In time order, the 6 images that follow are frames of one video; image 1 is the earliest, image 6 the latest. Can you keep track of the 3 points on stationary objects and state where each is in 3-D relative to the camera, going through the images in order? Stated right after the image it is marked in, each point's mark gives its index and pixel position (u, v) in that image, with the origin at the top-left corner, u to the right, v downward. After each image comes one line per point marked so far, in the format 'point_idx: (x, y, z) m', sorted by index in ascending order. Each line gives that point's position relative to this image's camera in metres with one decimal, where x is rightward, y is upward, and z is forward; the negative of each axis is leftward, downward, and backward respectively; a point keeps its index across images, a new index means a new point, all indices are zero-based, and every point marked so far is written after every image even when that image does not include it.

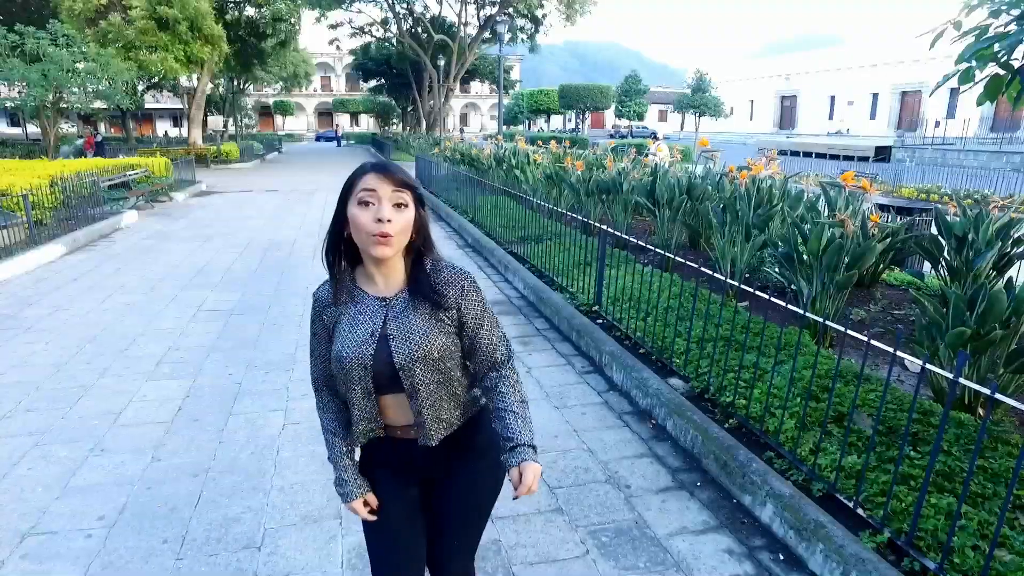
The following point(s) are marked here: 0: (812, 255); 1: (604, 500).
0: (+1.6, +0.2, +3.5) m
1: (+0.3, -0.8, +2.4) m
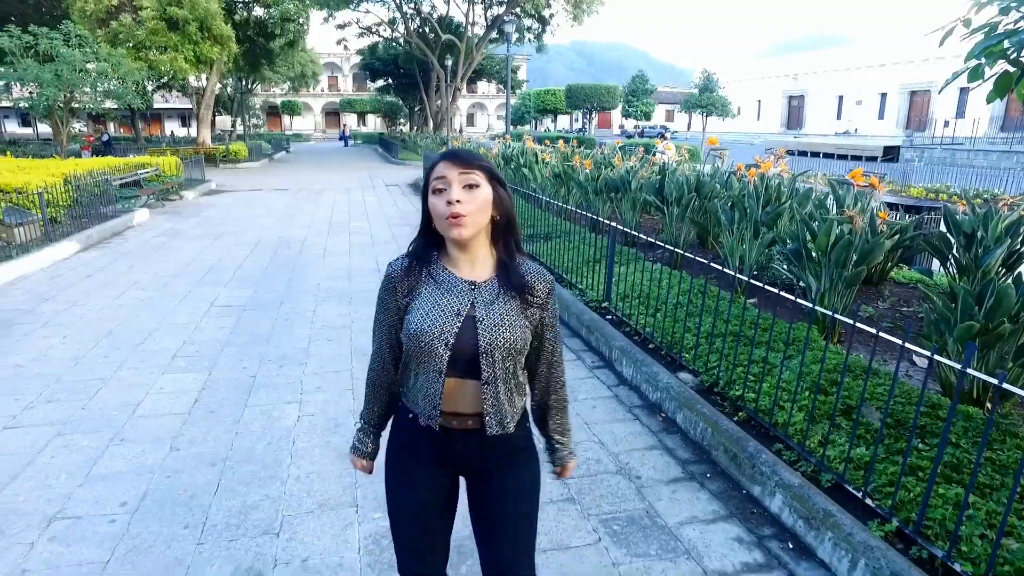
0: (+1.6, +0.2, +3.5) m
1: (+0.4, -0.7, +2.4) m
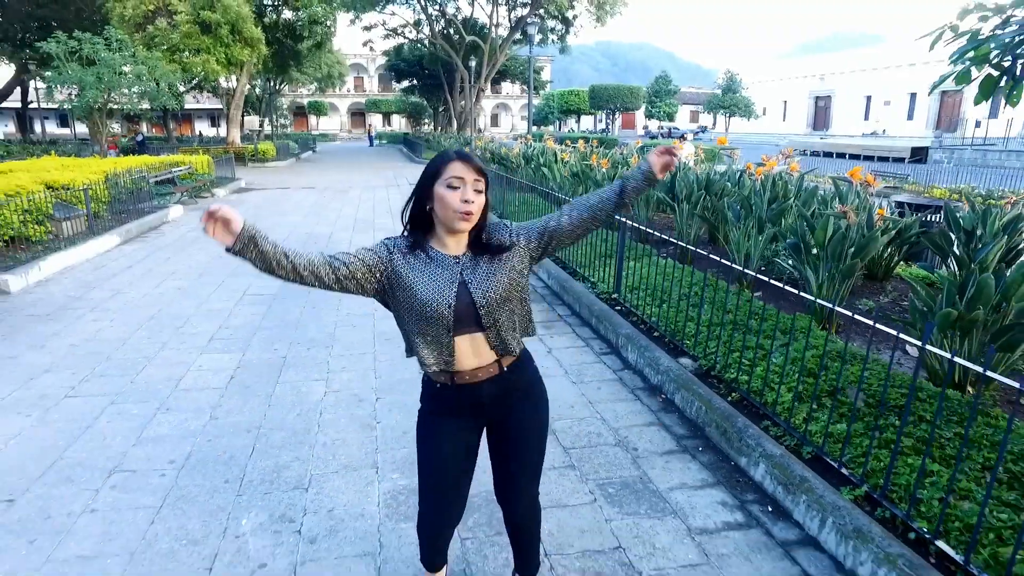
0: (+1.7, +0.2, +3.7) m
1: (+0.4, -0.7, +2.6) m
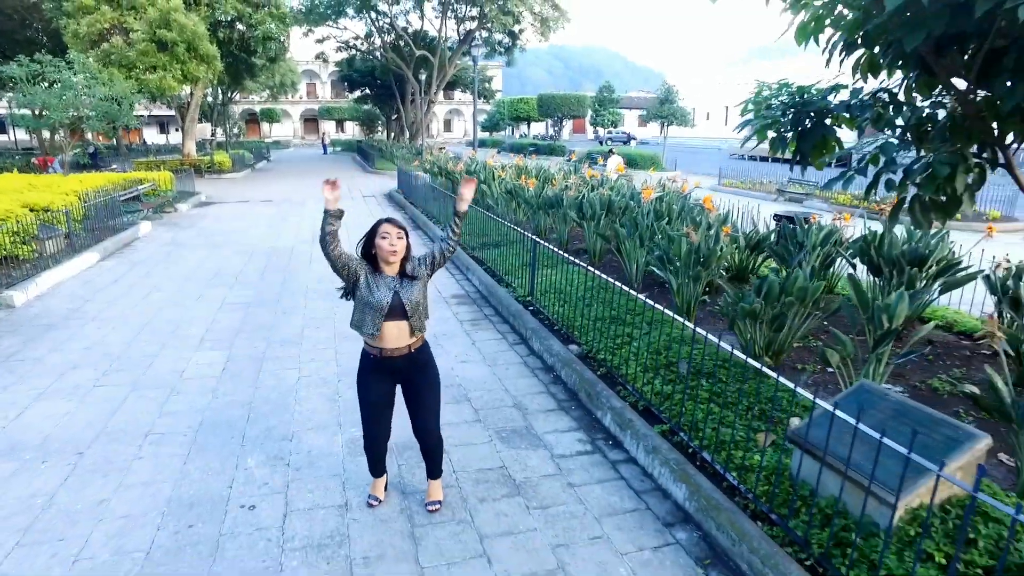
0: (+1.2, +0.2, +4.8) m
1: (0.0, -0.7, +3.7) m
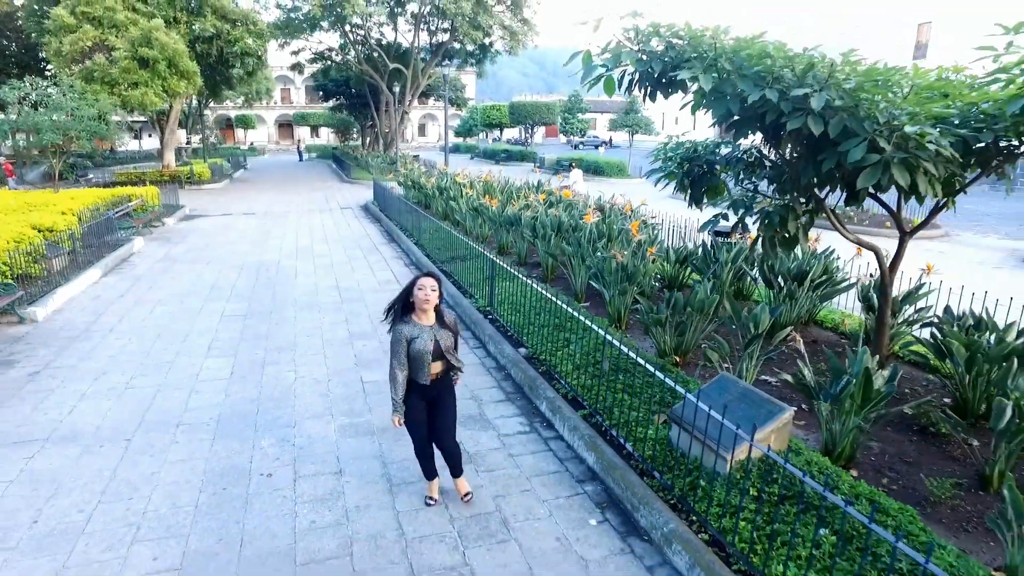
0: (+0.8, +0.1, +5.8) m
1: (-0.3, -0.8, +4.7) m
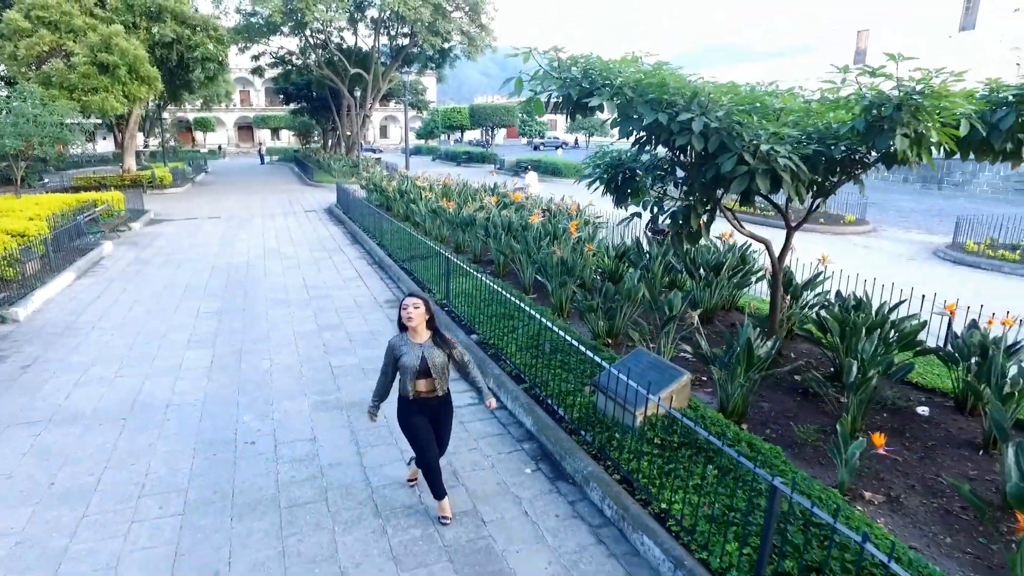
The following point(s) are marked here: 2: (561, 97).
0: (+0.4, +0.2, +6.5) m
1: (-0.7, -0.8, +5.3) m
2: (+0.3, +1.2, +4.1) m
